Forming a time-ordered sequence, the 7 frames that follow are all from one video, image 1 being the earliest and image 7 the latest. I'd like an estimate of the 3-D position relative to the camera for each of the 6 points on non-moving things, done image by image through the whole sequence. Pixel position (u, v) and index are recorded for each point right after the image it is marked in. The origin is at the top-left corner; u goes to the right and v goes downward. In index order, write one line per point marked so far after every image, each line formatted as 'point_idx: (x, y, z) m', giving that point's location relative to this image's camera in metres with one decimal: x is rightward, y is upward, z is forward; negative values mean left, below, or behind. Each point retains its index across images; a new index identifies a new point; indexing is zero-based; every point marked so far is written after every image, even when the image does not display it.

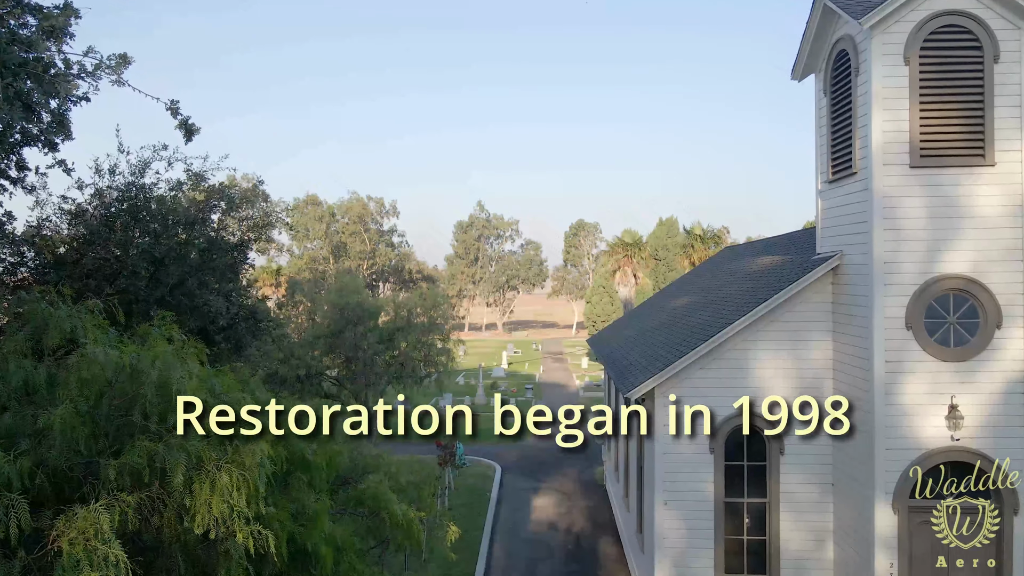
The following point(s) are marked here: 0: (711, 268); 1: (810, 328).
0: (+5.8, +0.6, +19.3) m
1: (+5.1, -0.7, +11.2) m
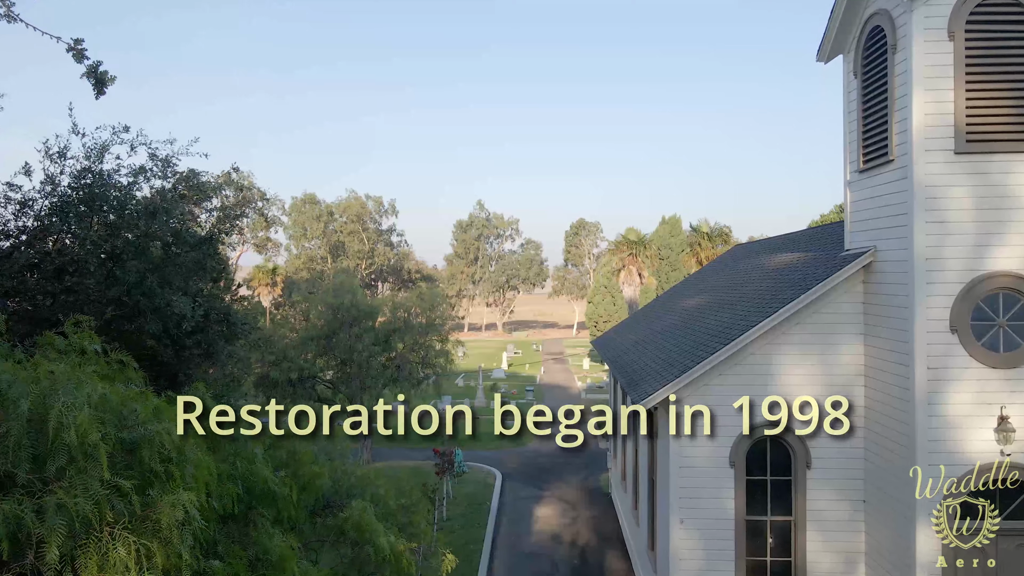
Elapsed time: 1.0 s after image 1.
0: (+5.9, +0.6, +18.3) m
1: (+5.1, -0.7, +10.3) m
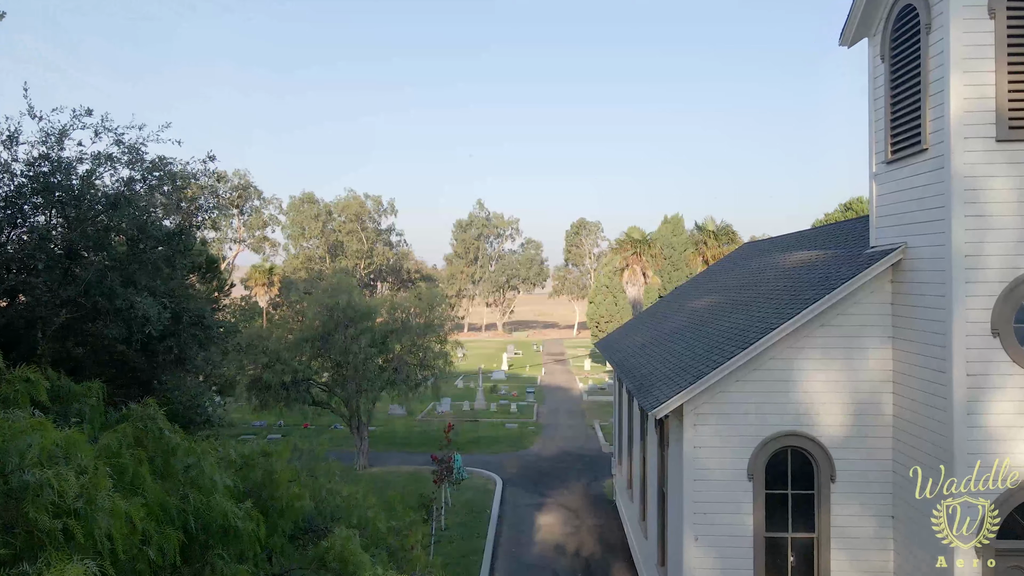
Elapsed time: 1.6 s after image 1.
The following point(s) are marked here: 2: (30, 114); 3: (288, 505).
0: (+5.9, +0.6, +17.6) m
1: (+5.1, -0.7, +9.6) m
2: (-7.7, +2.8, +10.7) m
3: (-2.2, -2.1, +6.5) m
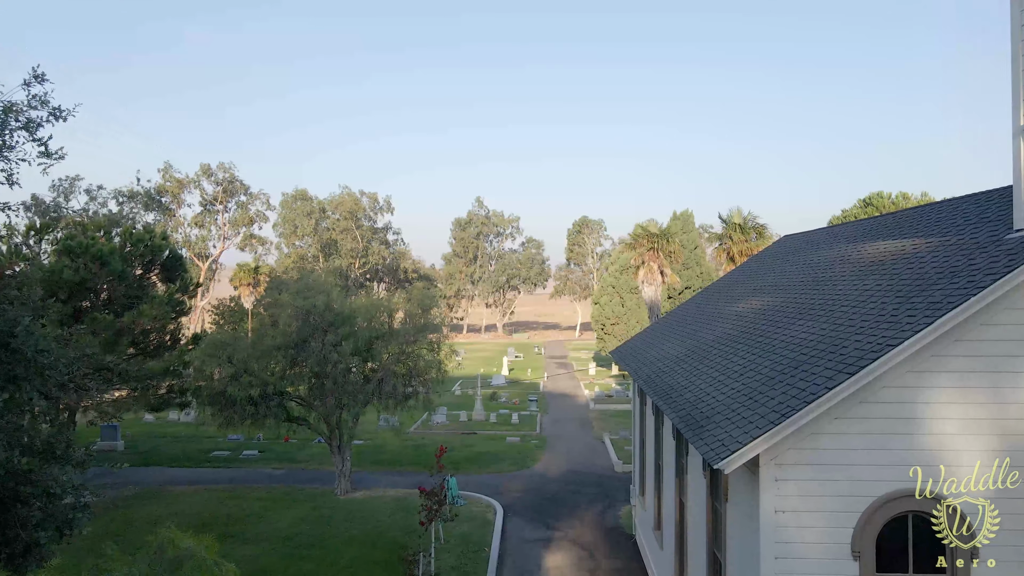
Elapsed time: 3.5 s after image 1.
0: (+6.0, +0.6, +14.8) m
1: (+5.2, -0.7, +6.8) m
2: (-7.6, +2.8, +7.9) m
3: (-2.1, -2.1, +3.6) m
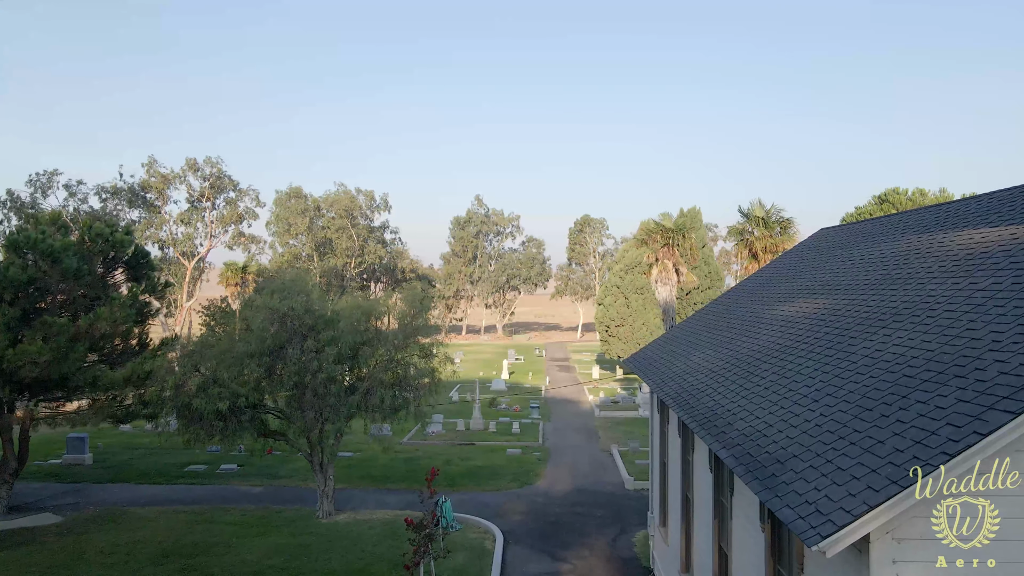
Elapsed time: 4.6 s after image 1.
0: (+6.0, +0.6, +12.7) m
1: (+5.2, -0.7, +4.7) m
2: (-7.6, +2.8, +5.8) m
3: (-2.1, -2.1, +1.6) m
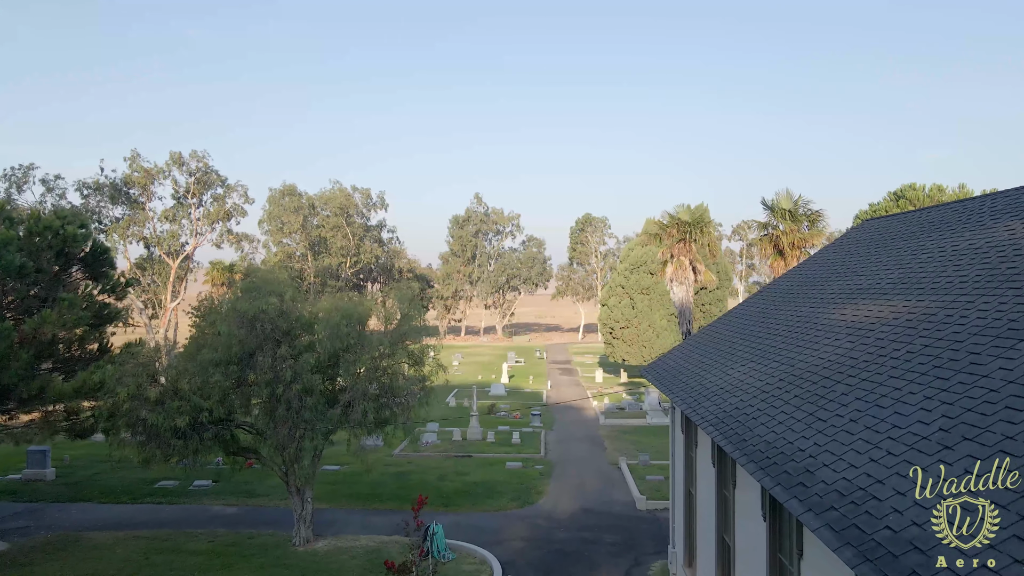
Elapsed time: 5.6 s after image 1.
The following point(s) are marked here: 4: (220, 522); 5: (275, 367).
0: (+6.0, +0.6, +10.7) m
1: (+5.2, -0.6, +2.6) m
2: (-7.6, +2.8, +3.8) m
3: (-2.1, -2.1, -0.5) m
4: (-8.3, -6.7, +18.8) m
5: (-5.6, -1.9, +15.8) m
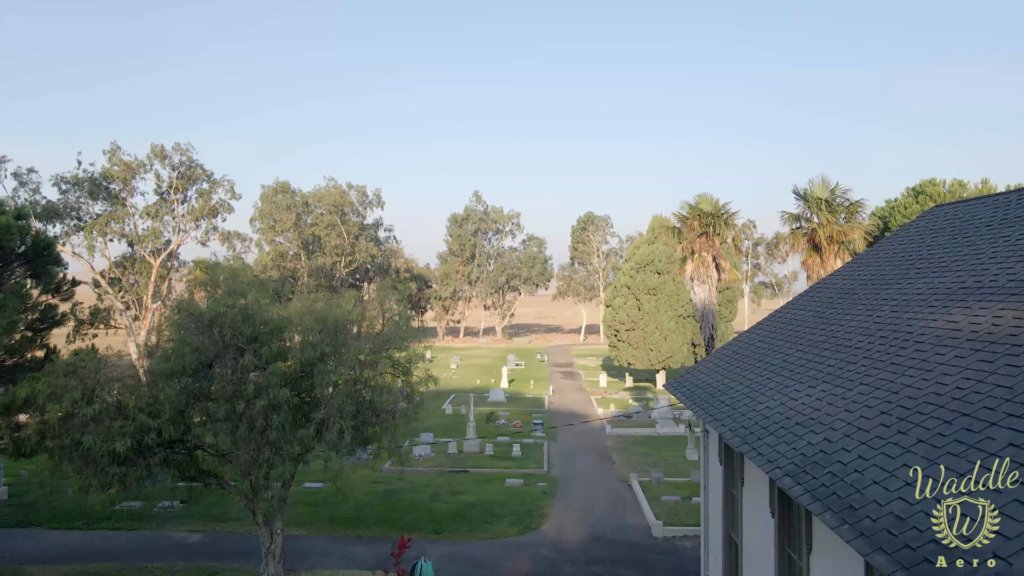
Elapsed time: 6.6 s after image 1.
0: (+6.0, +0.6, +8.5) m
1: (+5.2, -0.6, +0.4) m
2: (-7.6, +2.8, +1.6) m
3: (-2.1, -2.1, -2.7) m
4: (-8.3, -6.7, +16.6) m
5: (-5.6, -1.9, +13.6) m
